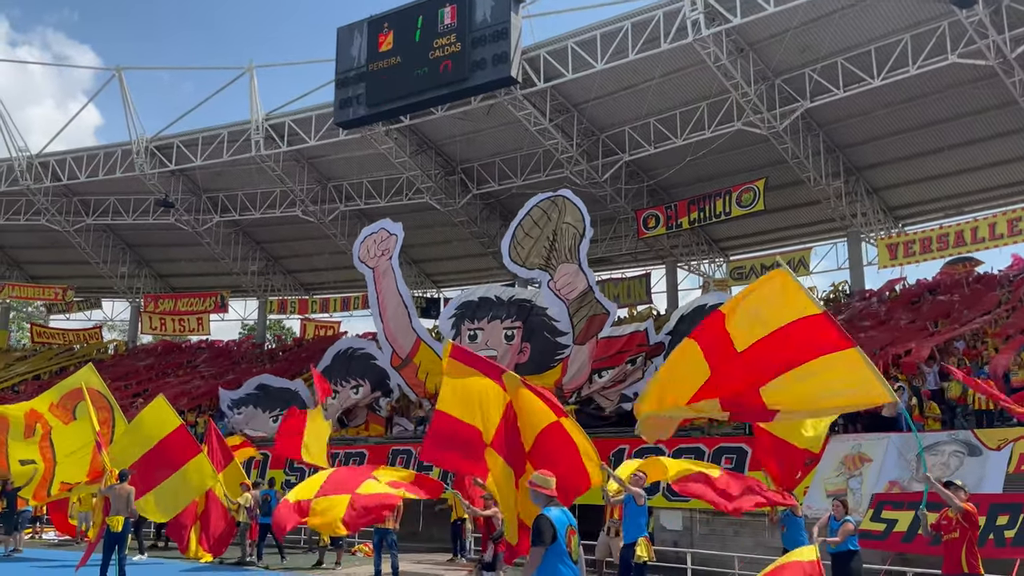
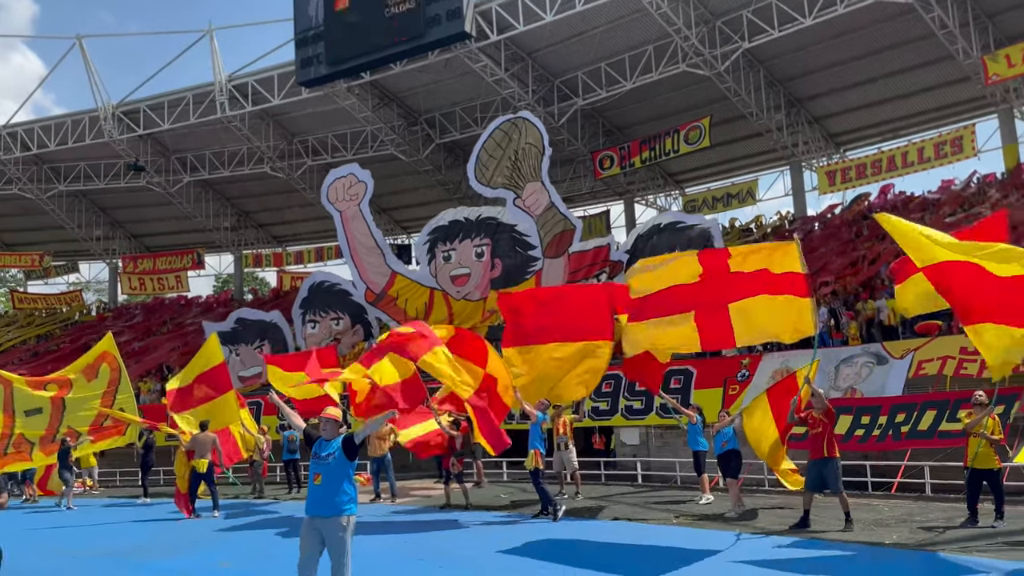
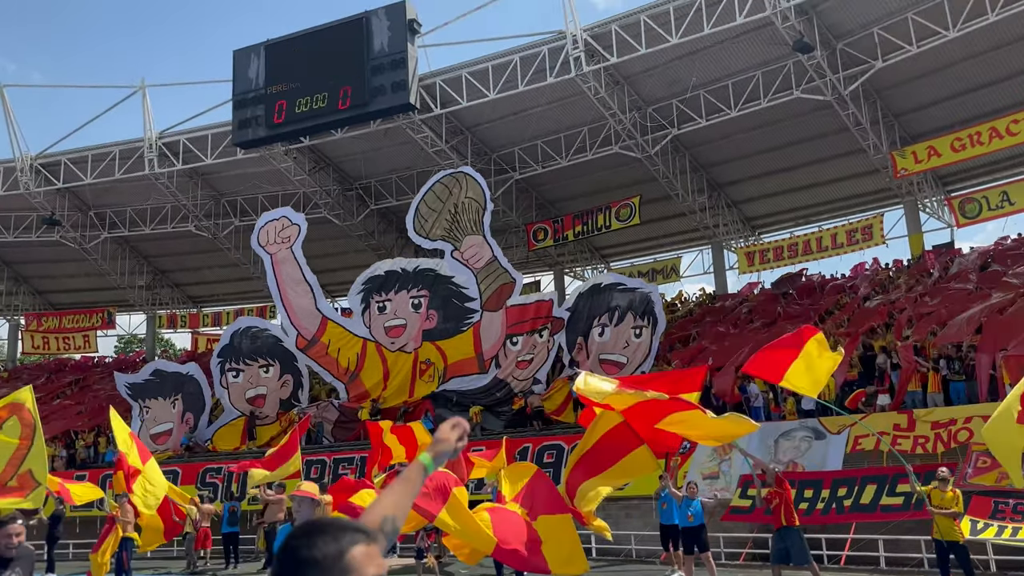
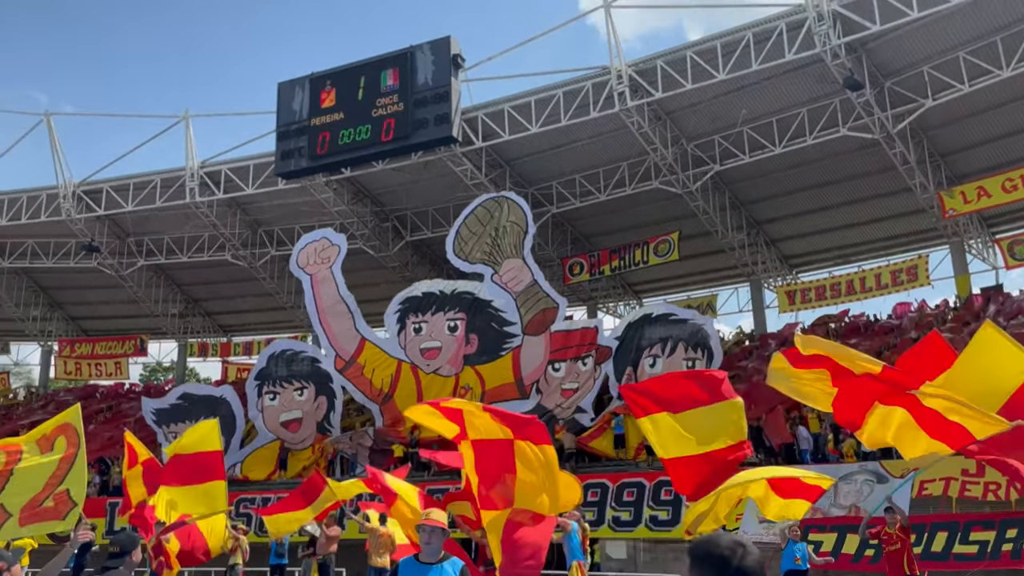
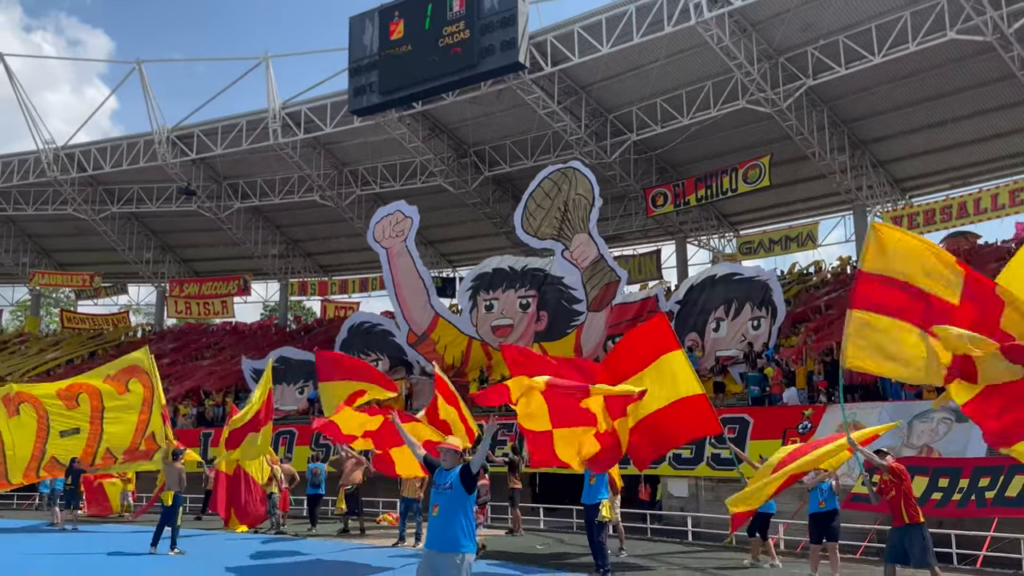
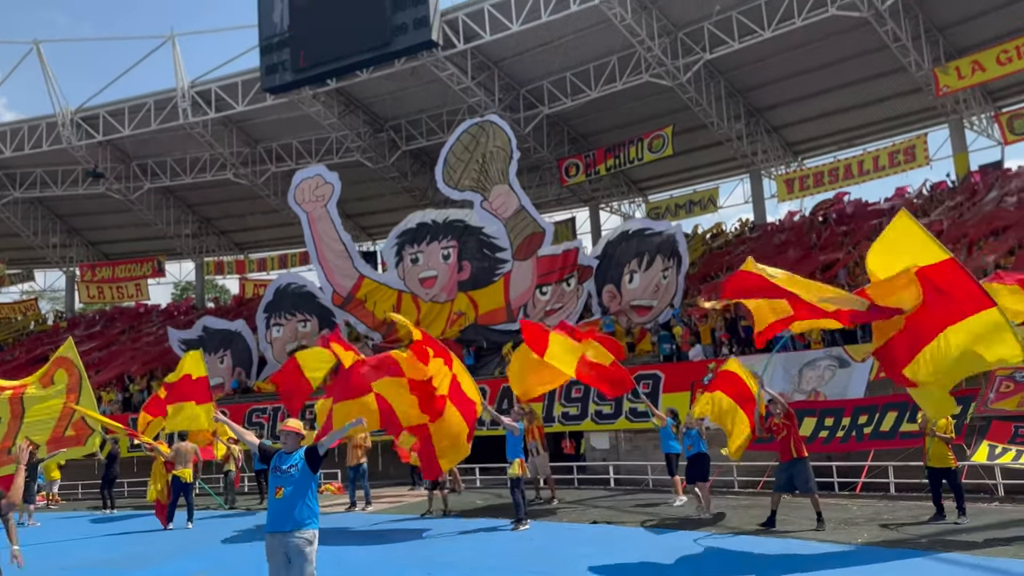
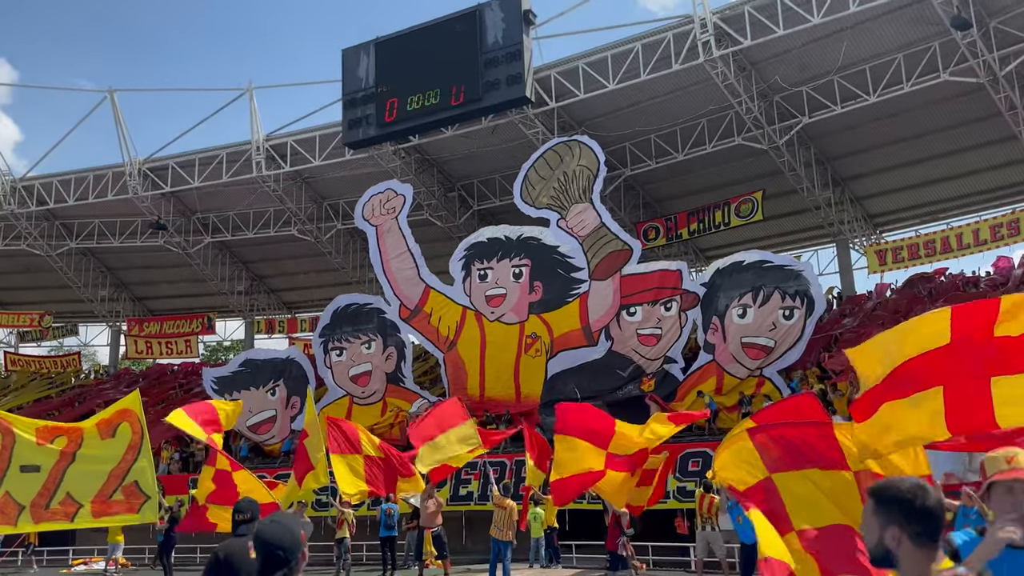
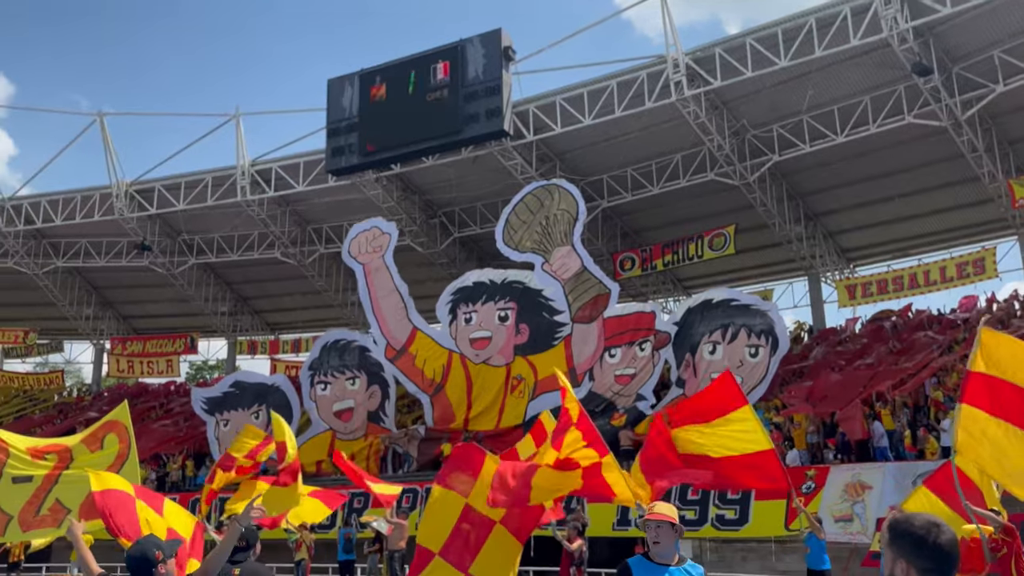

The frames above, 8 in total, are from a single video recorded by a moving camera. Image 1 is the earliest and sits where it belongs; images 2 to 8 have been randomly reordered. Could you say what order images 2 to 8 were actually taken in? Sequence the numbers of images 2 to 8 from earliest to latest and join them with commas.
5, 2, 6, 3, 4, 8, 7
